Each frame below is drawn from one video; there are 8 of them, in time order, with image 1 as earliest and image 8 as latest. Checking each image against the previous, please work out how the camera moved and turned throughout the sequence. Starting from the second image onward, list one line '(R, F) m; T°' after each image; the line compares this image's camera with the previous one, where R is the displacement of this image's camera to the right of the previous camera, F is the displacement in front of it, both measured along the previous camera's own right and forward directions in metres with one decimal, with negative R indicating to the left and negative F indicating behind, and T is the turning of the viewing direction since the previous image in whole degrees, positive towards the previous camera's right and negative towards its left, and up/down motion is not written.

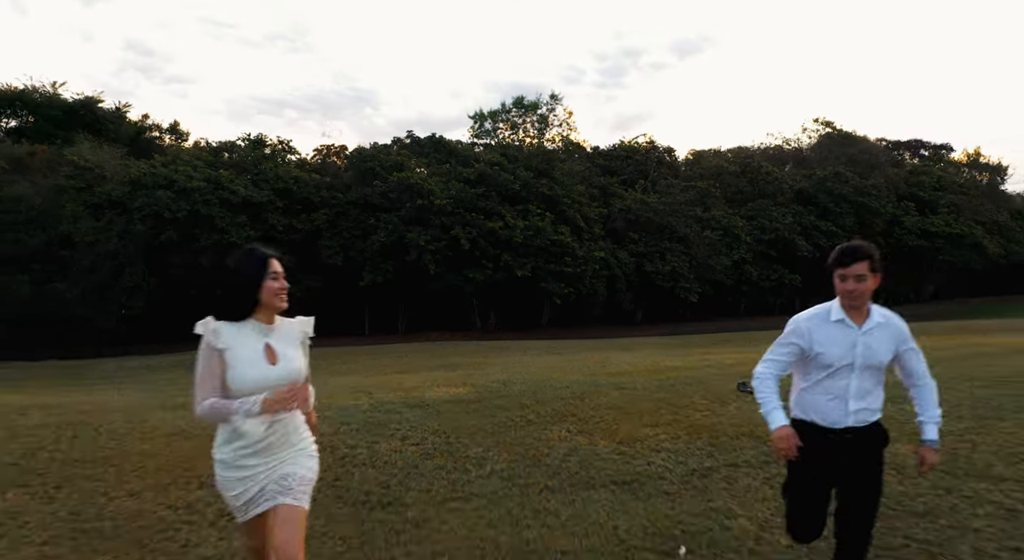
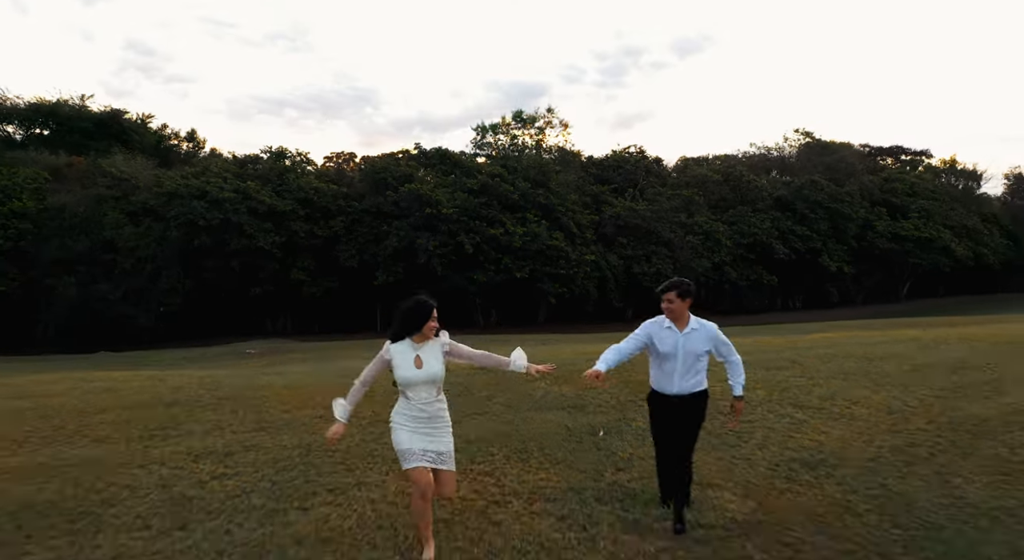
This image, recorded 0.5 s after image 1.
(0.0, -2.6) m; 0°
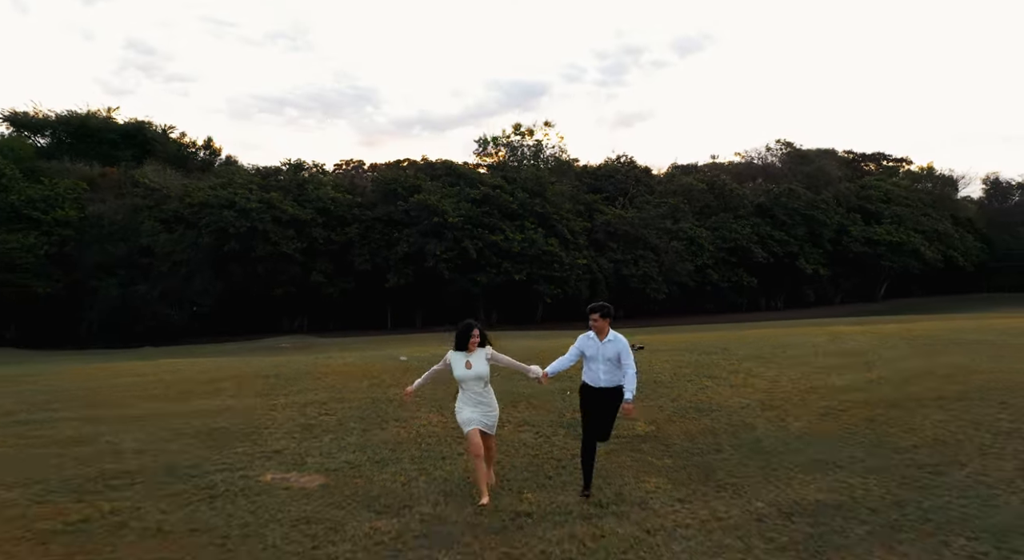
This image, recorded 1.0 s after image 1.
(0.0, -2.8) m; 0°
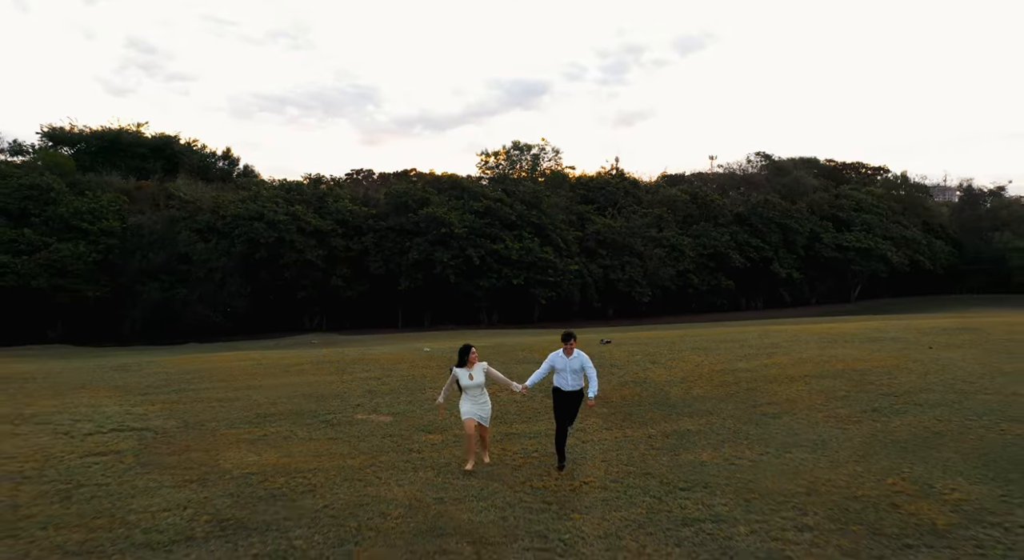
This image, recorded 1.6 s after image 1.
(+0.1, -3.5) m; 0°
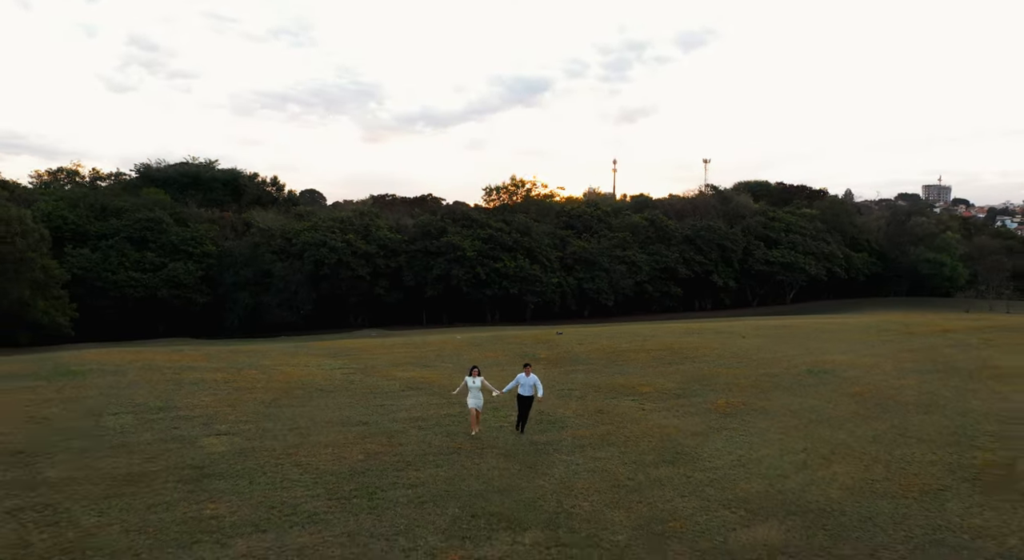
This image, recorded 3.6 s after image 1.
(+0.3, -11.7) m; 0°
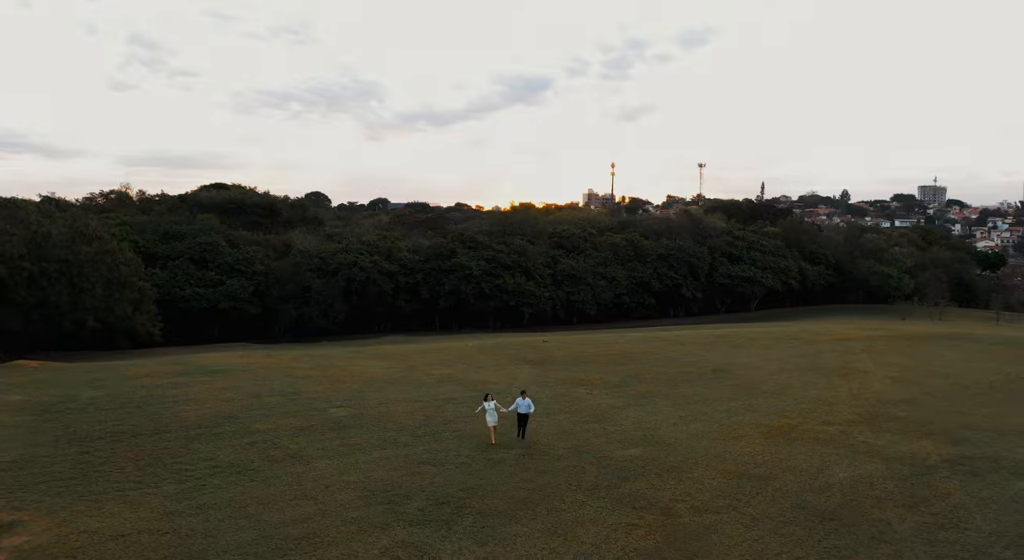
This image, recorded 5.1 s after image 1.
(+0.2, -9.3) m; 0°
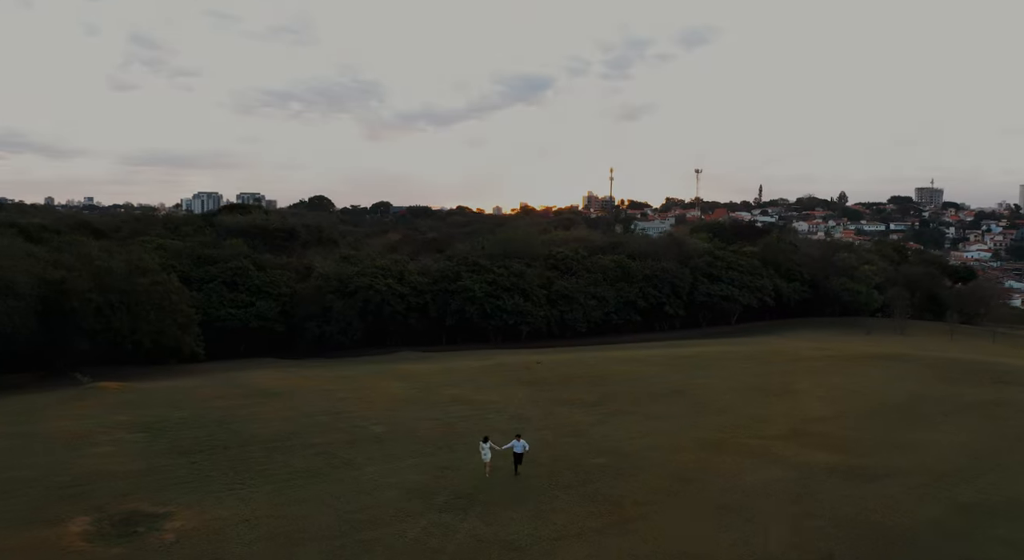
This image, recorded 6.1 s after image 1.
(+0.1, -6.4) m; 0°
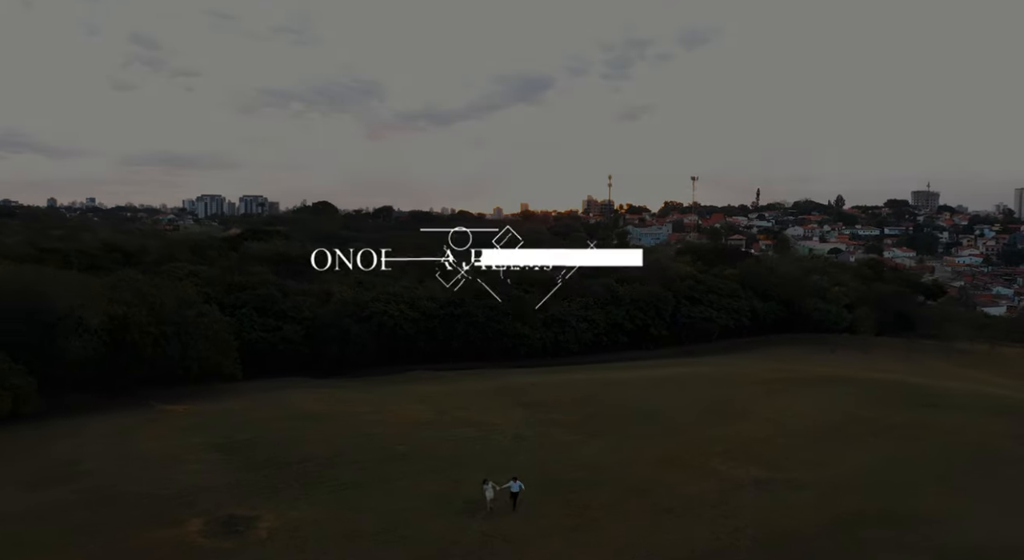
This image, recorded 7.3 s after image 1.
(+0.1, -7.3) m; 0°
